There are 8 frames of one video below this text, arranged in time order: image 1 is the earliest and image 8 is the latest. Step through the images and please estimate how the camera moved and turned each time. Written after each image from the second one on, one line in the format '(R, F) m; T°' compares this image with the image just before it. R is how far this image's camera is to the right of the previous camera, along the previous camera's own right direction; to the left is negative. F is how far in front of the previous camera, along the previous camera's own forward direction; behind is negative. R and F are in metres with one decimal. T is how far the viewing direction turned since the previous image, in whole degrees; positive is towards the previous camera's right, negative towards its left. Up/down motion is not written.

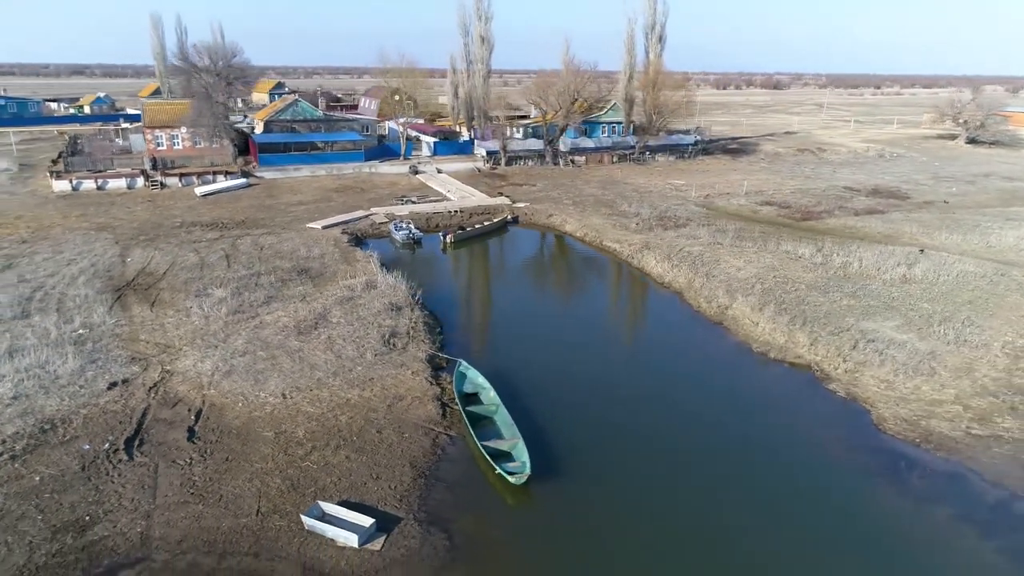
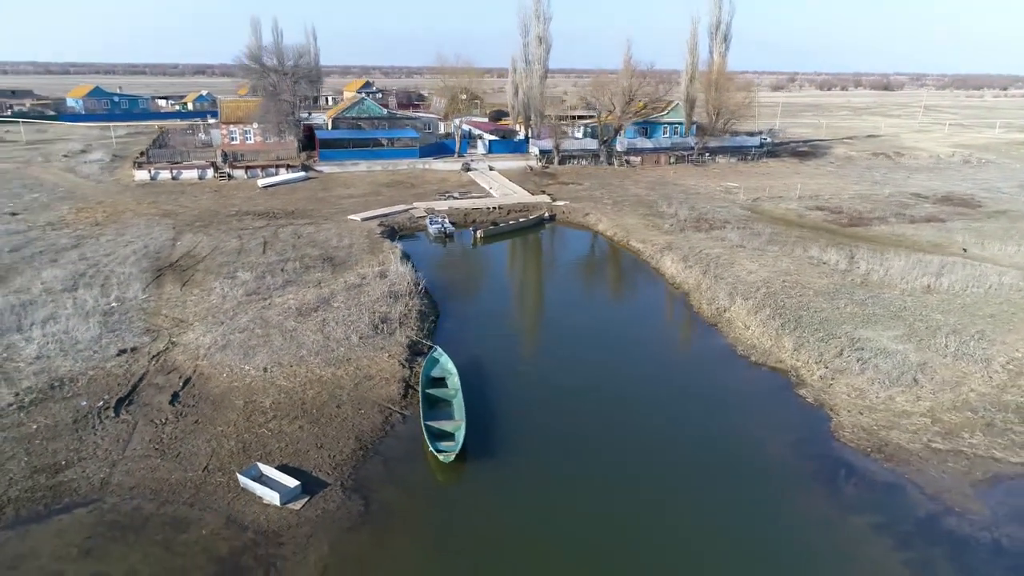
(+2.4, -0.4) m; -7°
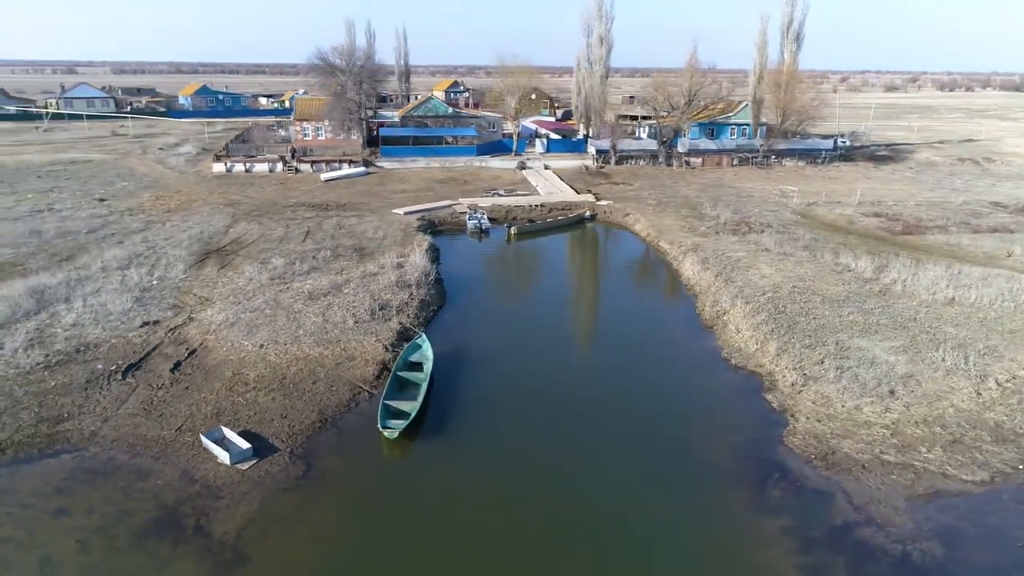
(+2.5, -0.4) m; -8°
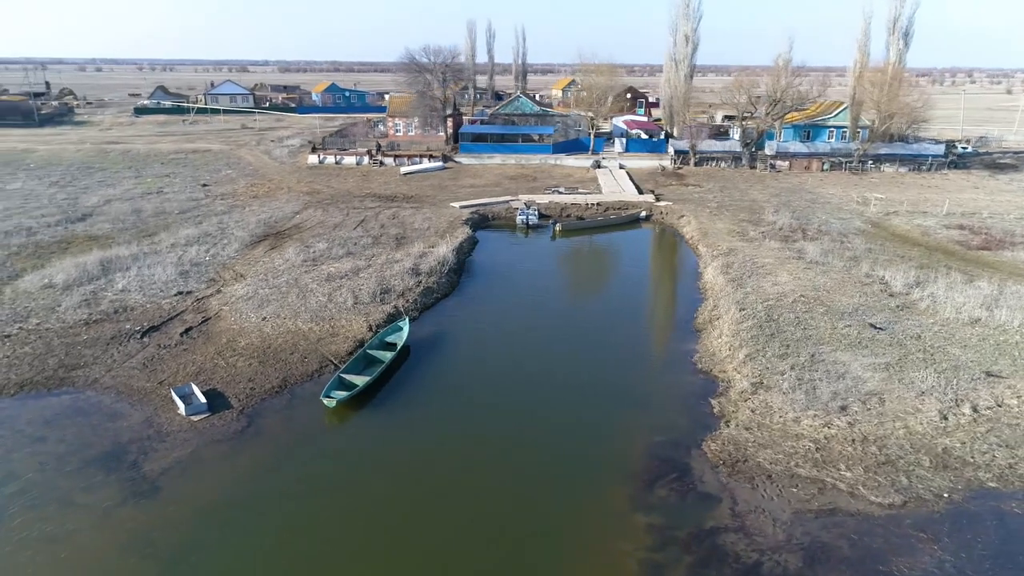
(+3.6, -0.3) m; -11°
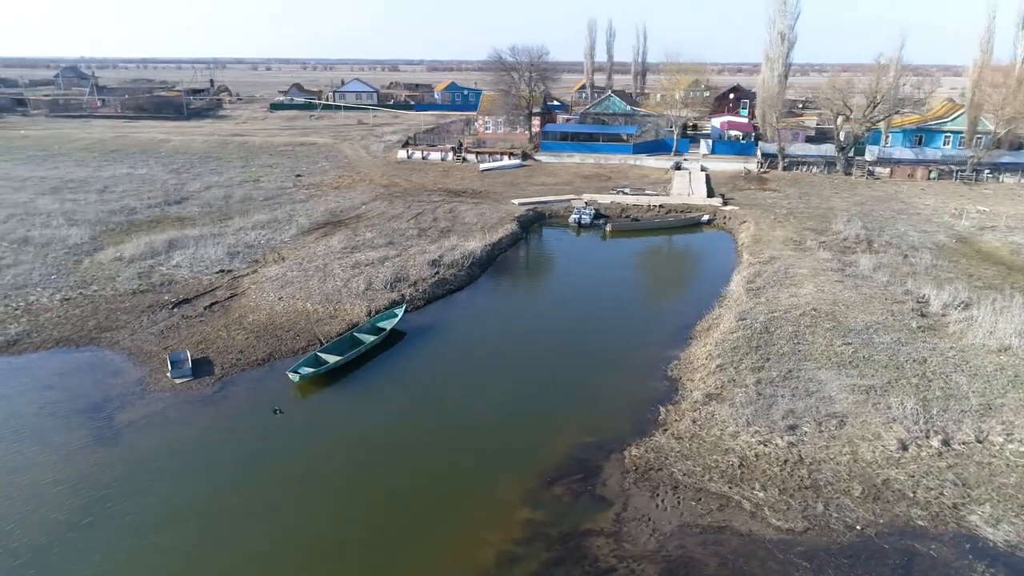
(+3.4, 0.0) m; -11°
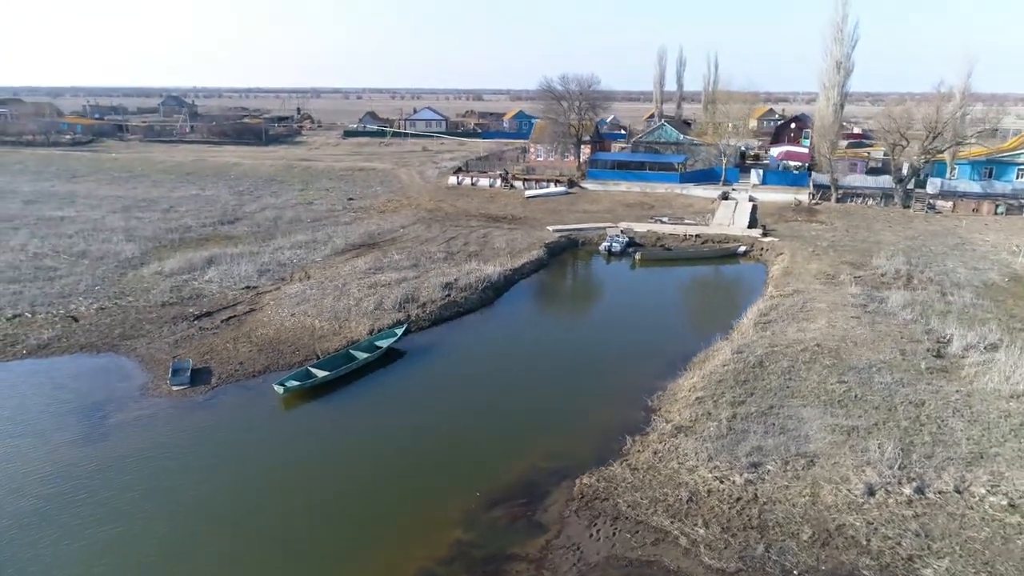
(+2.0, 0.0) m; -6°
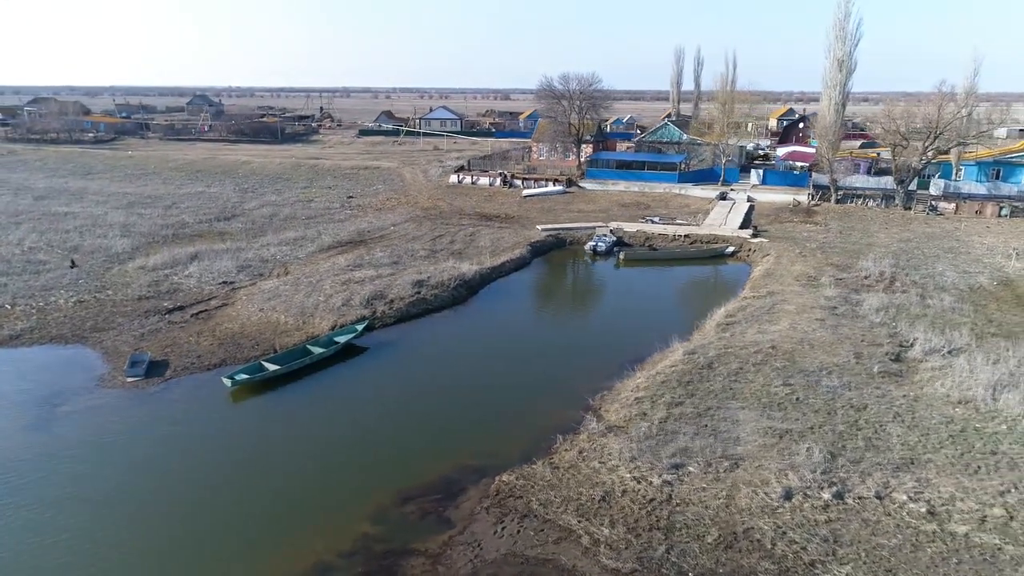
(+1.7, 0.0) m; -2°
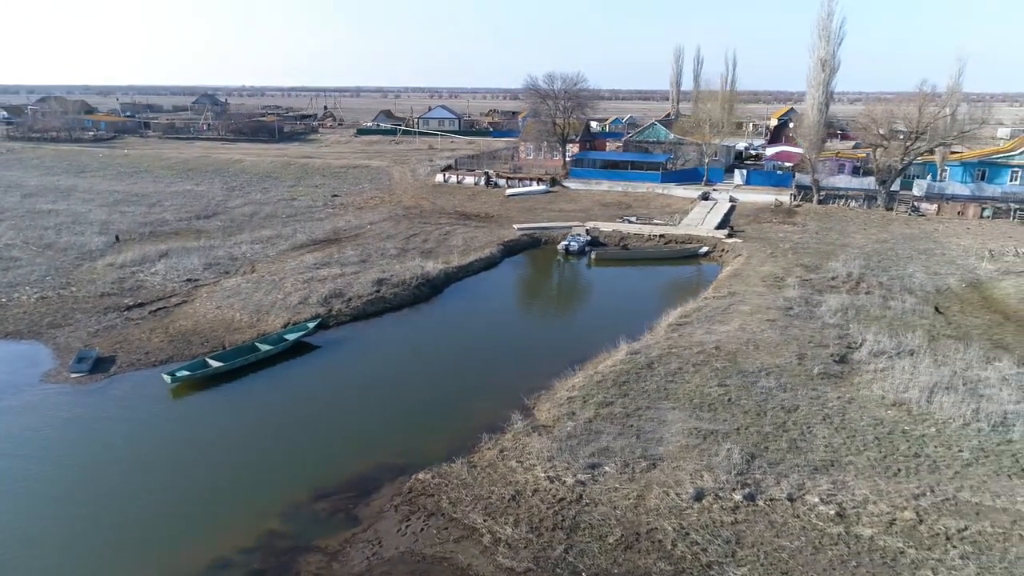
(+1.5, 0.0) m; -1°
